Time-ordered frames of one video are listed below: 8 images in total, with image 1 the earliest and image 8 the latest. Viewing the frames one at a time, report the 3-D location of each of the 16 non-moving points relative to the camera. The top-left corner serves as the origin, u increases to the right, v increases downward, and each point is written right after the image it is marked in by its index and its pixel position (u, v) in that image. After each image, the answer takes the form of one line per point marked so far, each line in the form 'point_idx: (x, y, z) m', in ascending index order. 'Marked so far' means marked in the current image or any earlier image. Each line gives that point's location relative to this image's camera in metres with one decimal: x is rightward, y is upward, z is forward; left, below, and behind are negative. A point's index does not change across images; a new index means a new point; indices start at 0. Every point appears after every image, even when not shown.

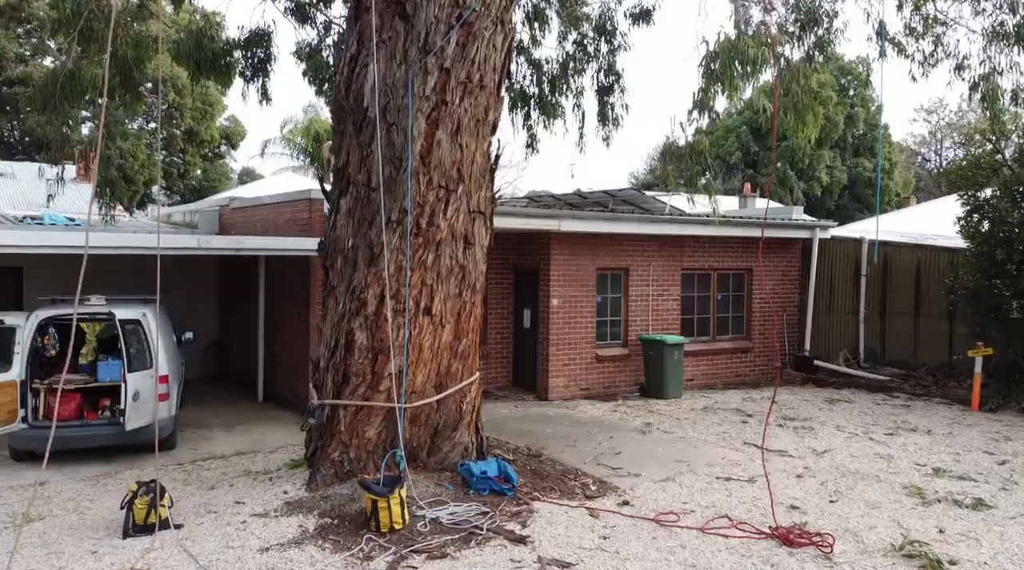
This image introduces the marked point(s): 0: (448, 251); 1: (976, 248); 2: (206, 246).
0: (-0.4, +0.2, +5.5) m
1: (+5.4, +0.4, +9.6) m
2: (-2.8, +0.3, +7.7) m
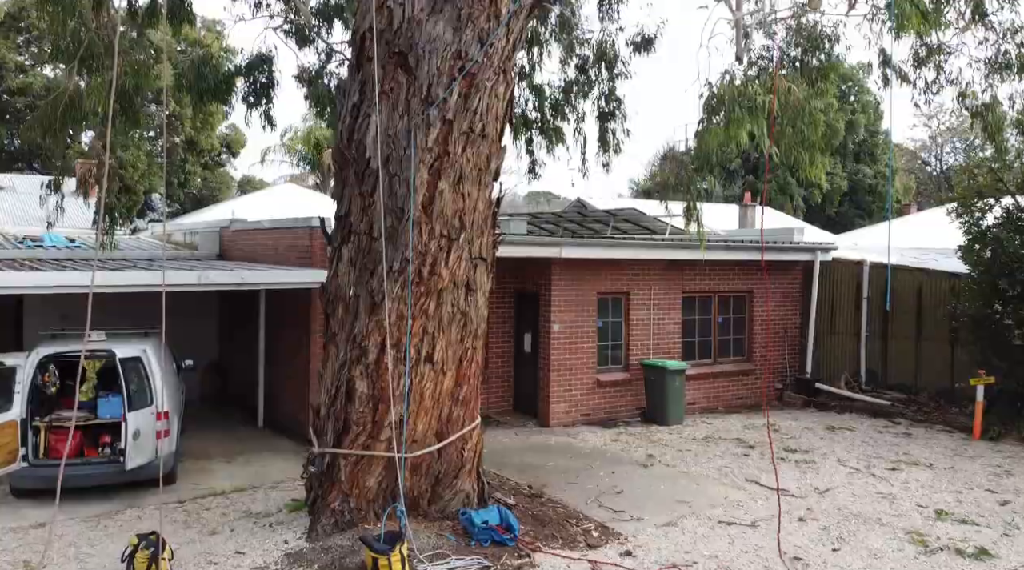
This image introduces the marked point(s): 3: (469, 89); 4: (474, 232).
0: (-0.4, -0.1, +5.5) m
1: (+5.4, +0.1, +9.6) m
2: (-2.8, 0.0, +7.7) m
3: (-0.3, +1.3, +5.3) m
4: (-0.3, +0.4, +5.5) m
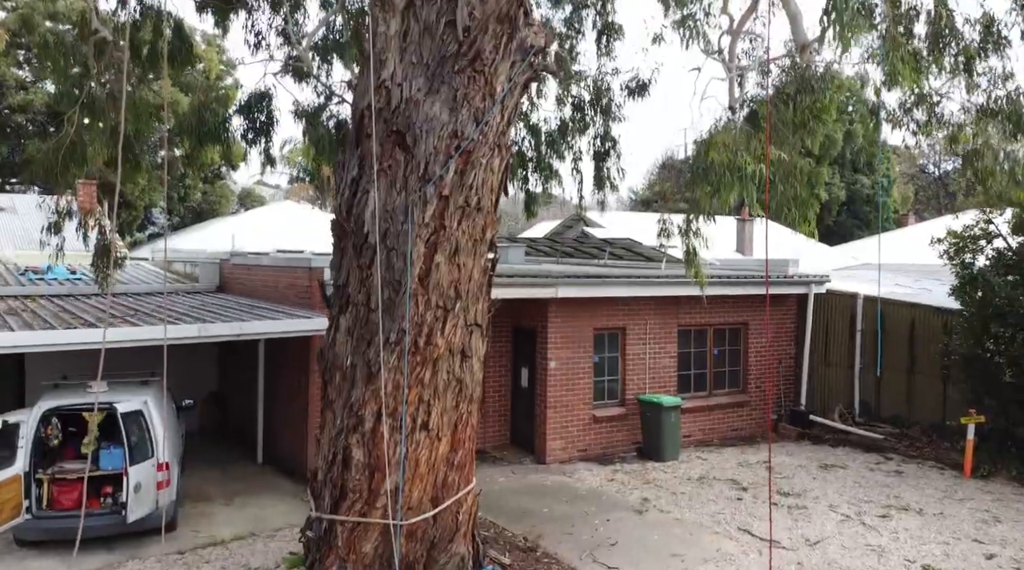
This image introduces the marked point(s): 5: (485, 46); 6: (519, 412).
0: (-0.4, -0.5, +5.6) m
1: (+5.4, -0.4, +9.7) m
2: (-2.9, -0.5, +7.8) m
3: (-0.3, +0.8, +5.4) m
4: (-0.3, -0.1, +5.6) m
5: (-0.2, +1.5, +5.3) m
6: (+0.1, -1.7, +10.8) m
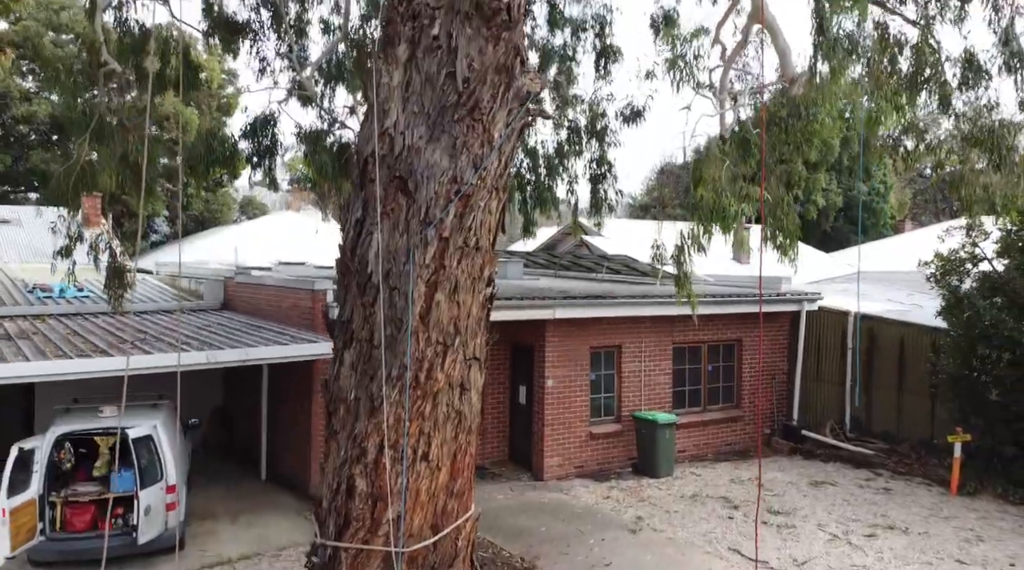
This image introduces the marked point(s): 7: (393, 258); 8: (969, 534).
0: (-0.5, -0.8, +5.8) m
1: (+5.3, -0.6, +9.9) m
2: (-2.9, -0.7, +8.0) m
3: (-0.3, +0.5, +5.6) m
4: (-0.3, -0.3, +5.8) m
5: (-0.2, +1.3, +5.5) m
6: (+0.1, -1.9, +11.0) m
7: (-0.8, +0.2, +5.6) m
8: (+4.5, -2.5, +8.2) m
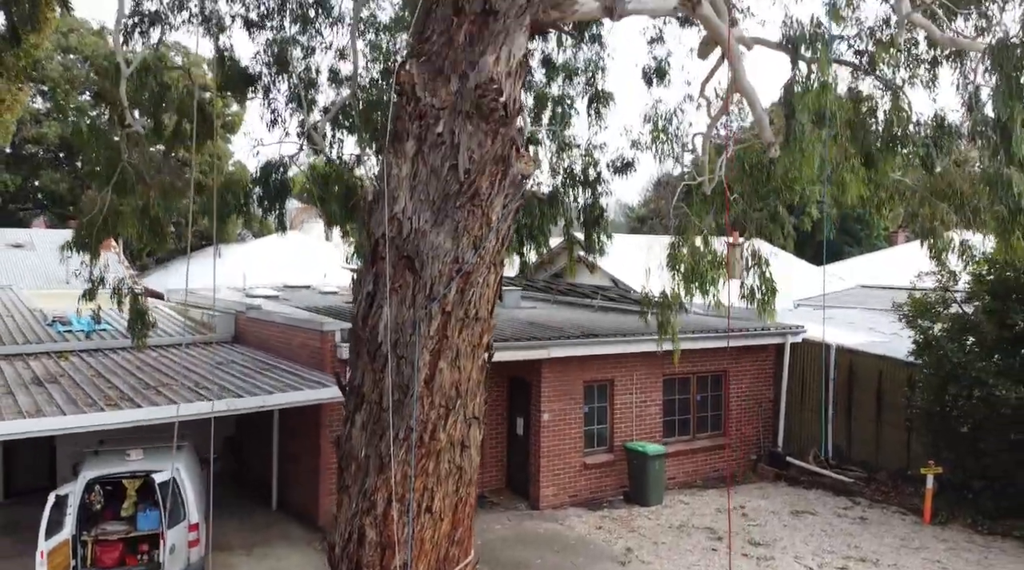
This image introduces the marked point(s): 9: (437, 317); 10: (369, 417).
0: (-0.5, -1.3, +6.4) m
1: (+5.3, -1.1, +10.5) m
2: (-2.9, -1.3, +8.6) m
3: (-0.4, 0.0, +6.2) m
4: (-0.3, -0.9, +6.4) m
5: (-0.2, +0.8, +6.1) m
6: (0.0, -2.4, +11.6) m
7: (-0.8, -0.3, +6.2) m
8: (+4.5, -3.0, +8.8) m
9: (-0.6, -0.2, +6.2) m
10: (-1.1, -1.0, +6.4) m
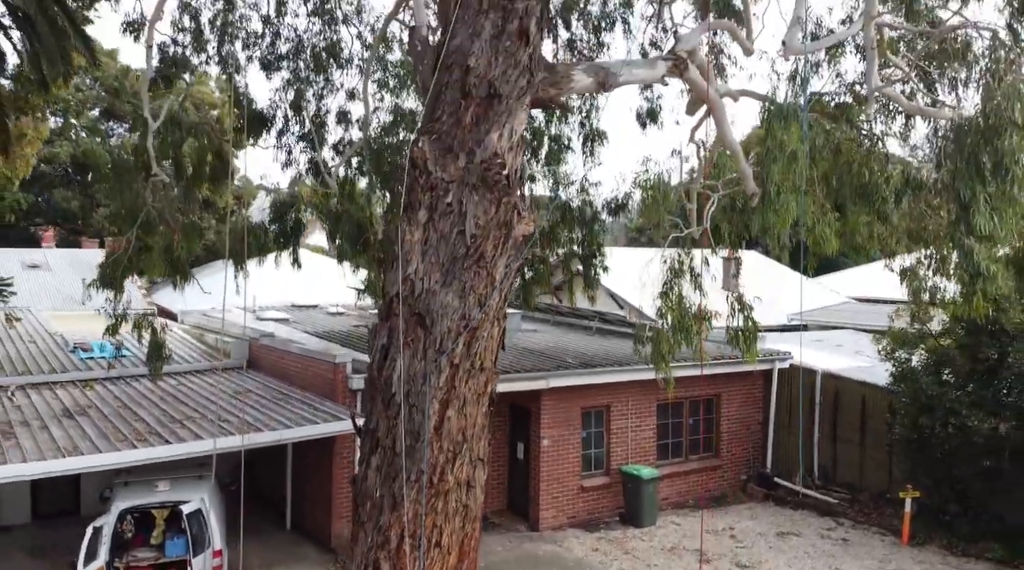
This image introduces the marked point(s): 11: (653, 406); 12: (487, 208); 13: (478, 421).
0: (-0.5, -1.8, +7.0) m
1: (+5.3, -1.6, +11.1) m
2: (-2.9, -1.7, +9.2) m
3: (-0.3, -0.4, +6.8) m
4: (-0.3, -1.3, +7.0) m
5: (-0.2, +0.3, +6.7) m
6: (0.0, -2.9, +12.2) m
7: (-0.8, -0.8, +6.8) m
8: (+4.5, -3.5, +9.4) m
9: (-0.5, -0.7, +6.8) m
10: (-1.1, -1.5, +7.0) m
11: (+2.2, -1.8, +12.6) m
12: (-0.2, +0.6, +6.7) m
13: (-0.3, -1.2, +7.1) m
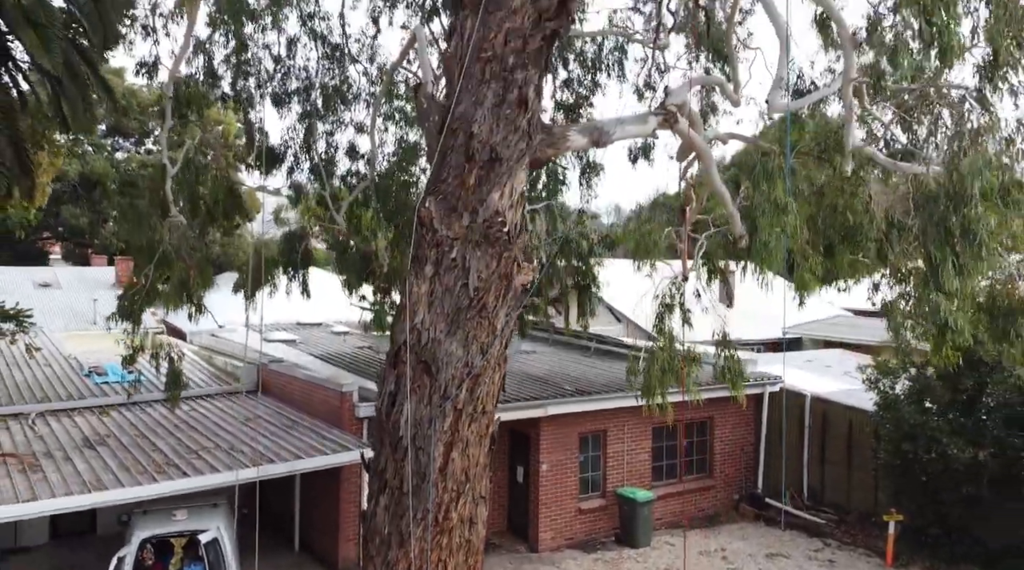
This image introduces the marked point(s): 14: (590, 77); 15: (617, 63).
0: (-0.5, -2.2, +7.5) m
1: (+5.3, -2.0, +11.6) m
2: (-2.9, -2.2, +9.7) m
3: (-0.3, -0.9, +7.3) m
4: (-0.3, -1.8, +7.5) m
5: (-0.2, -0.1, +7.2) m
6: (0.0, -3.3, +12.7) m
7: (-0.8, -1.2, +7.3) m
8: (+4.5, -3.9, +9.9) m
9: (-0.5, -1.1, +7.3) m
10: (-1.1, -1.9, +7.4) m
11: (+2.2, -2.3, +13.1) m
12: (-0.2, +0.2, +7.1) m
13: (-0.3, -1.6, +7.6) m
14: (+1.2, +3.1, +12.3) m
15: (+1.5, +3.3, +12.1) m
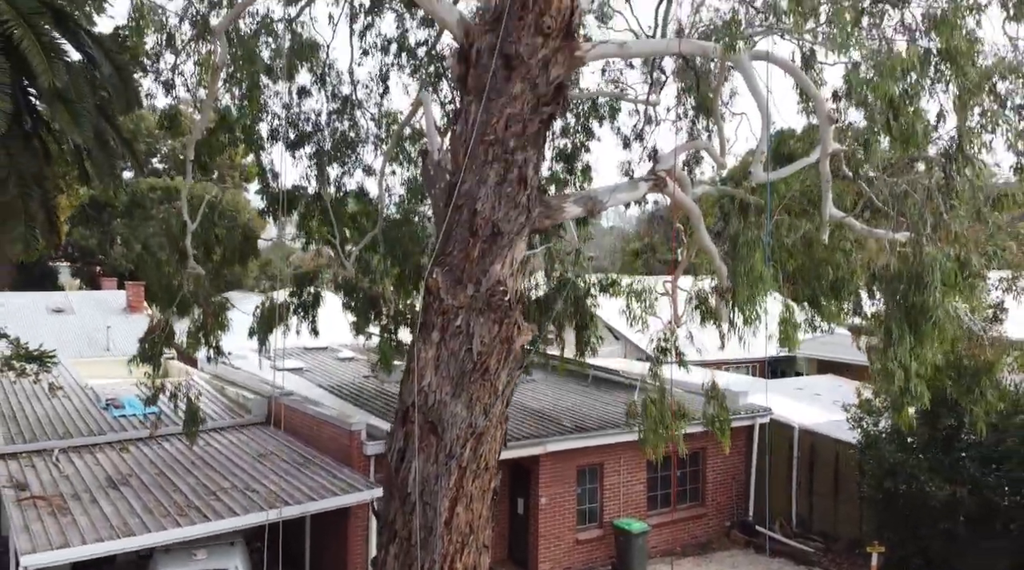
0: (-0.5, -2.9, +8.1) m
1: (+5.3, -2.7, +12.2) m
2: (-2.9, -2.8, +10.3) m
3: (-0.3, -1.5, +7.9) m
4: (-0.3, -2.4, +8.1) m
5: (-0.2, -0.8, +7.8) m
6: (+0.1, -4.0, +13.3) m
7: (-0.8, -1.9, +7.9) m
8: (+4.6, -4.5, +10.5) m
9: (-0.5, -1.8, +7.8) m
10: (-1.1, -2.6, +8.0) m
11: (+2.2, -2.9, +13.7) m
12: (-0.2, -0.5, +7.7) m
13: (-0.3, -2.3, +8.1) m
14: (+1.2, +2.5, +12.9) m
15: (+1.5, +2.6, +12.7) m
